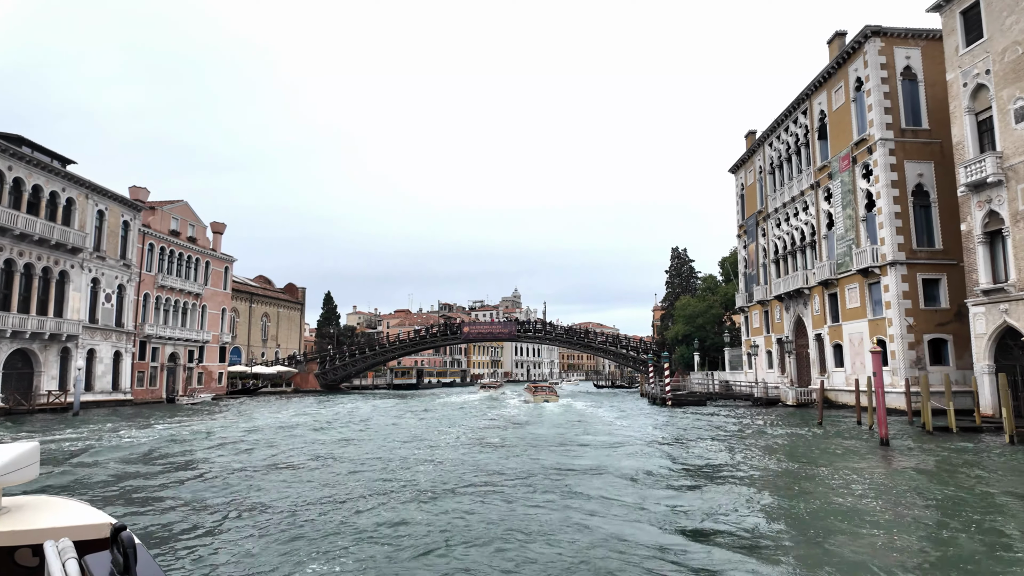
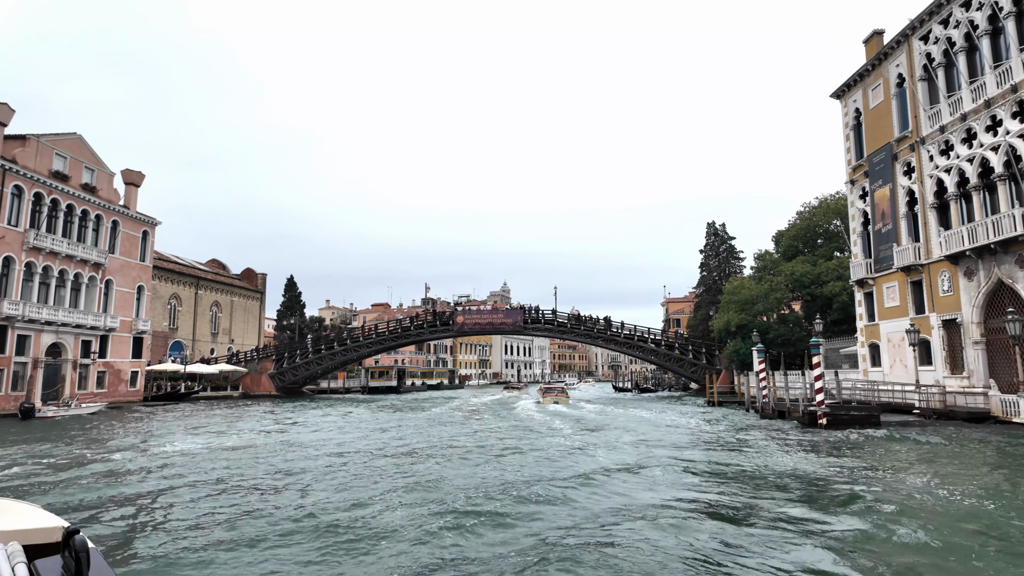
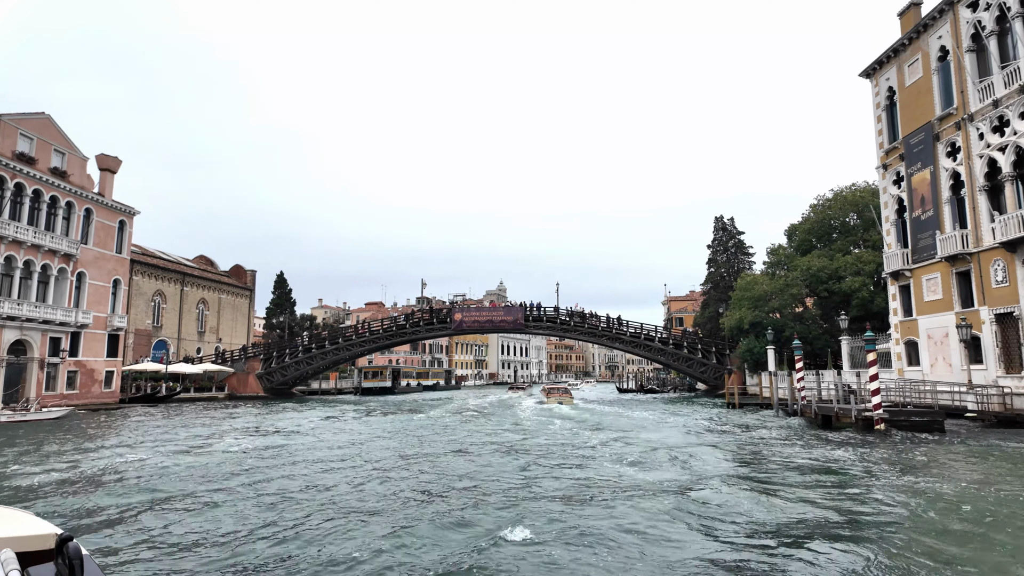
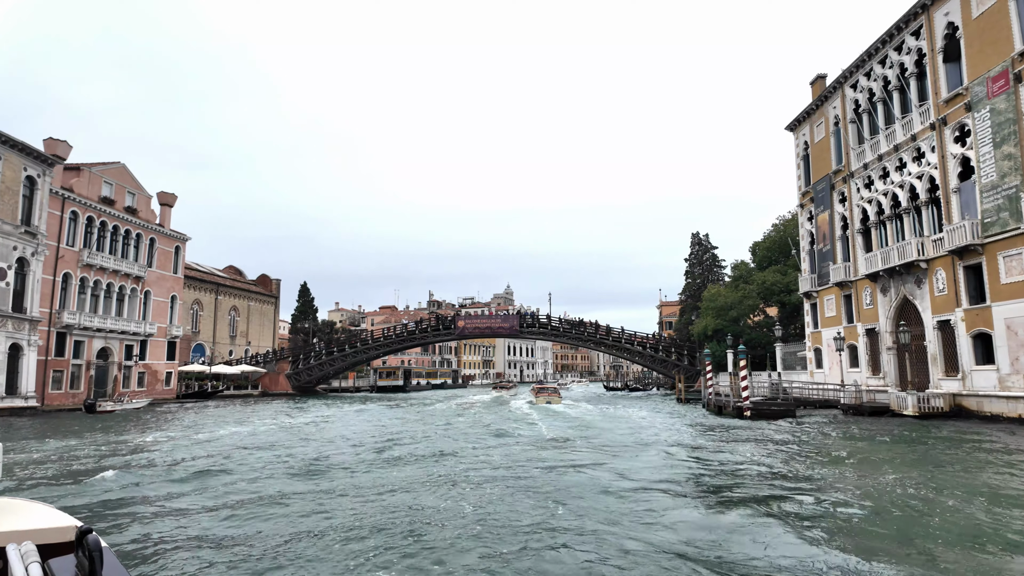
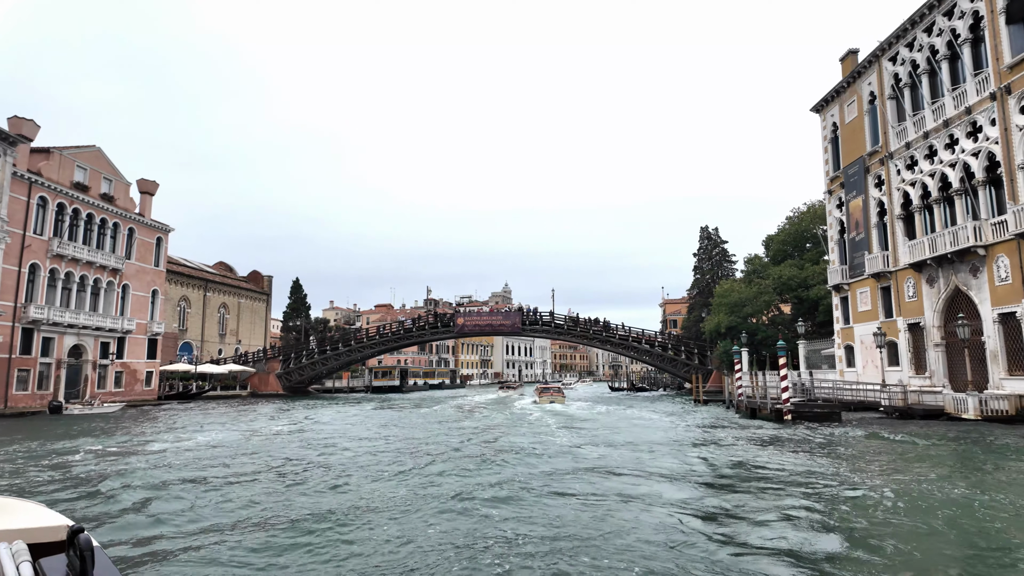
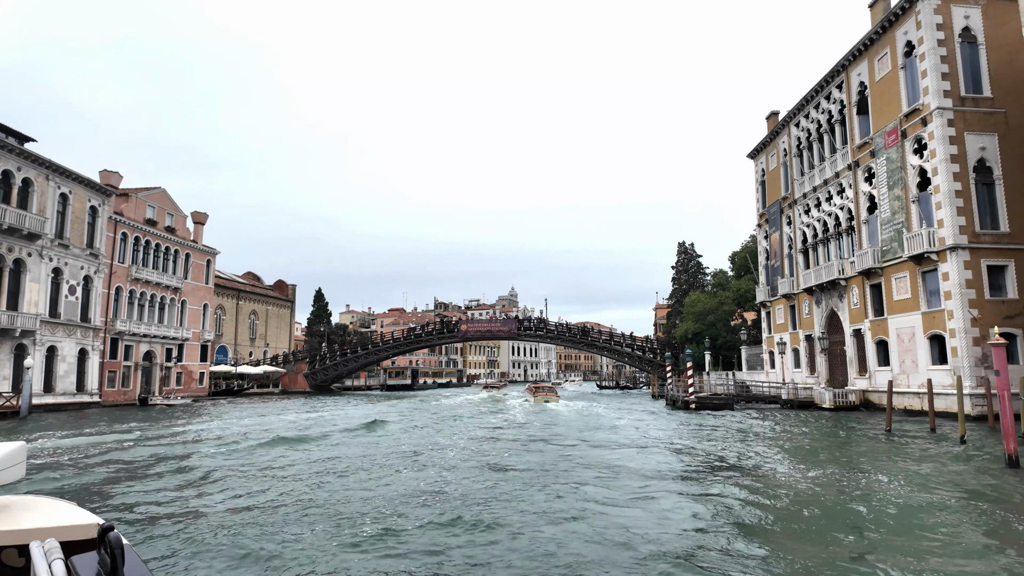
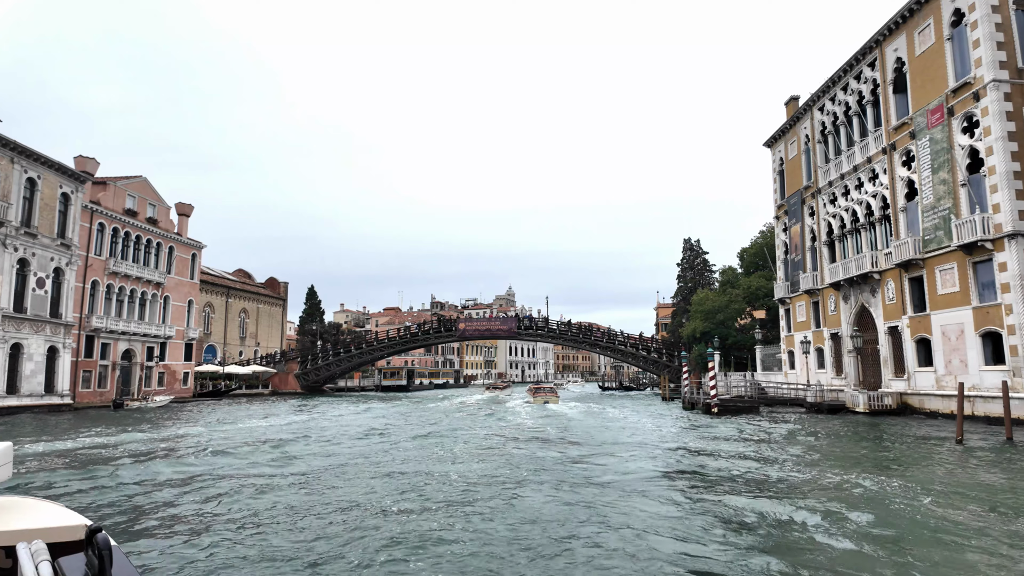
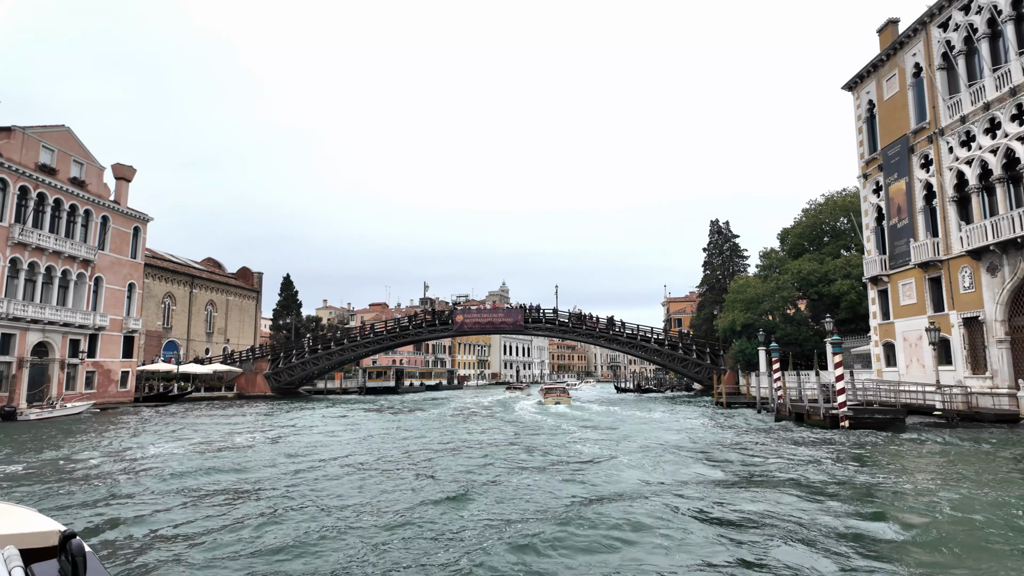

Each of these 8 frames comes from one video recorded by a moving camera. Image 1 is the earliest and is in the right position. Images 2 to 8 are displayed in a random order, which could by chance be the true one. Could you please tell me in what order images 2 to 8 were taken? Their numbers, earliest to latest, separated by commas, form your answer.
6, 7, 4, 5, 2, 8, 3
